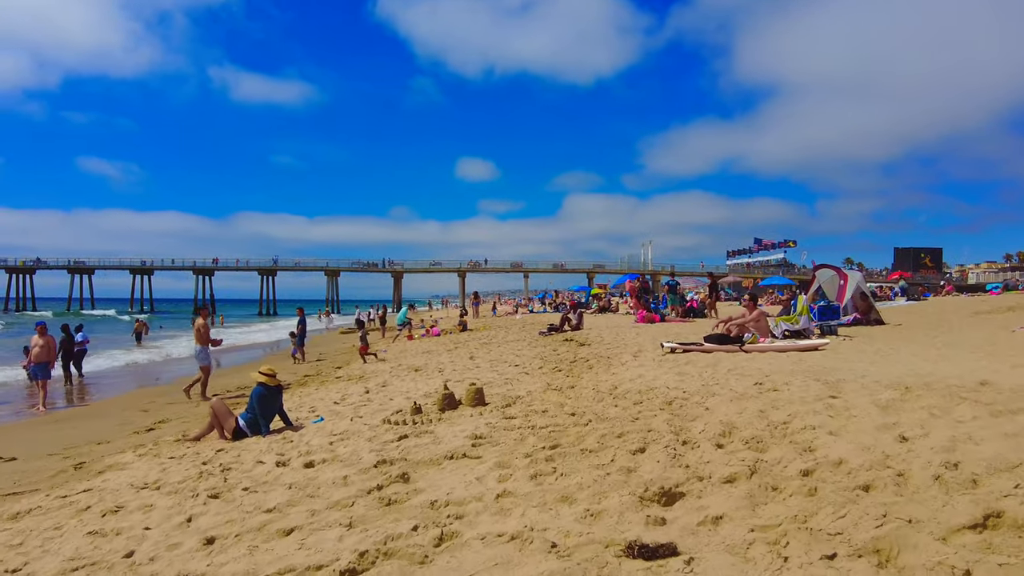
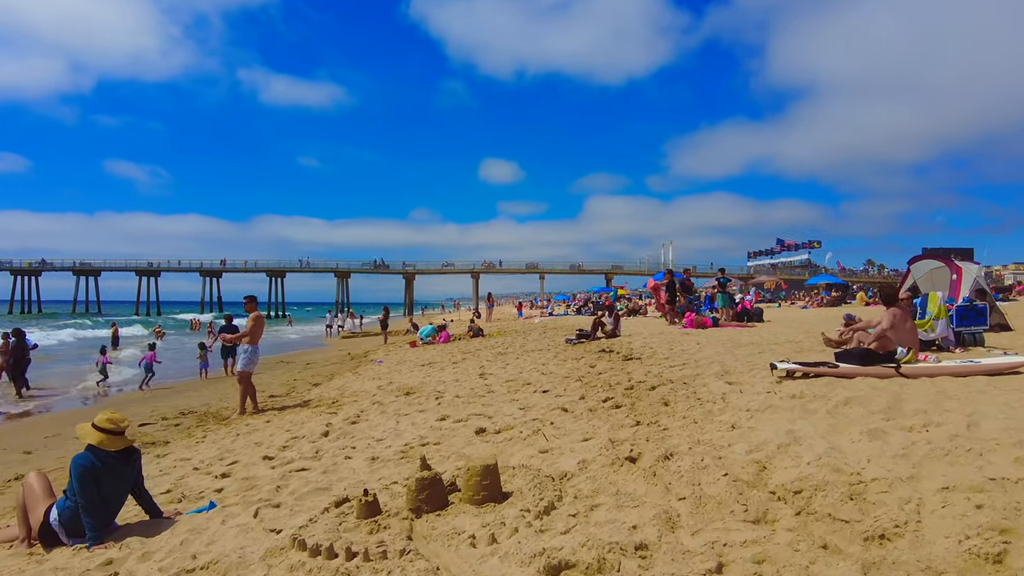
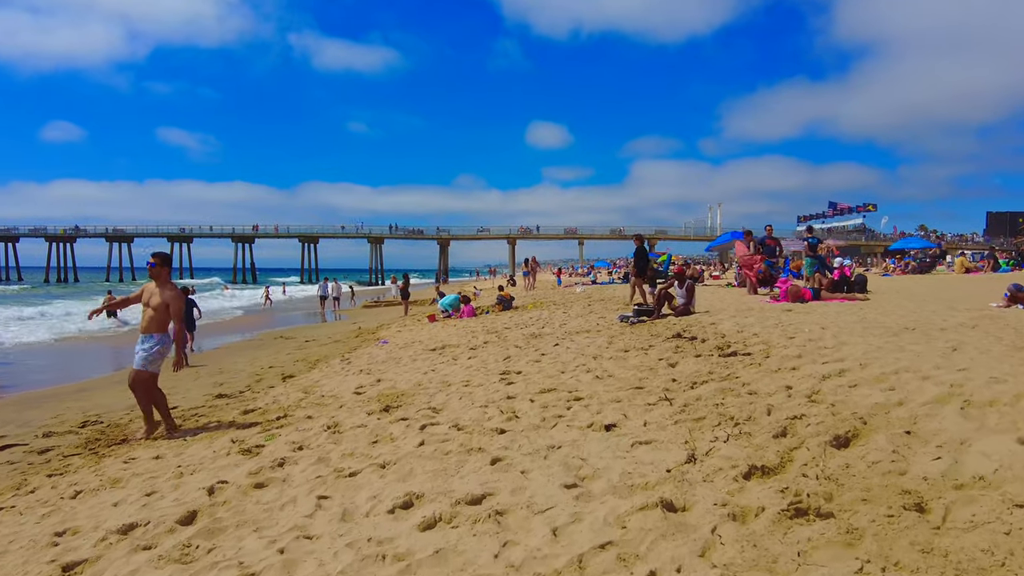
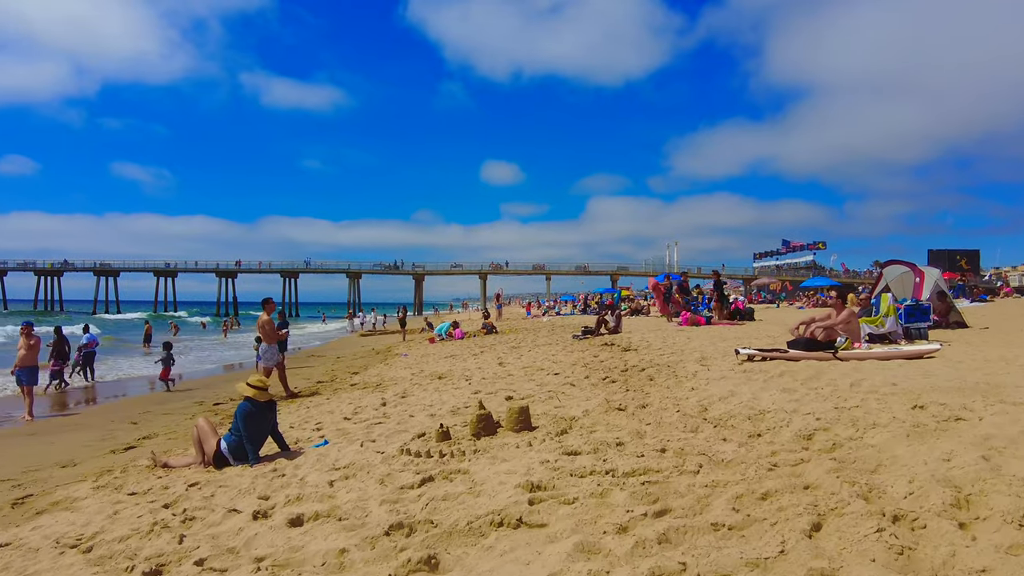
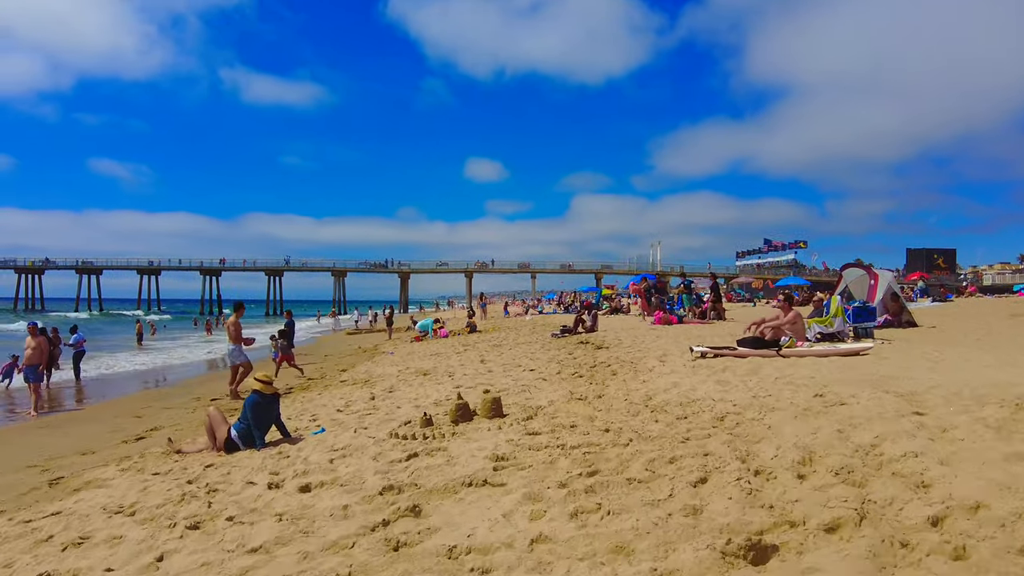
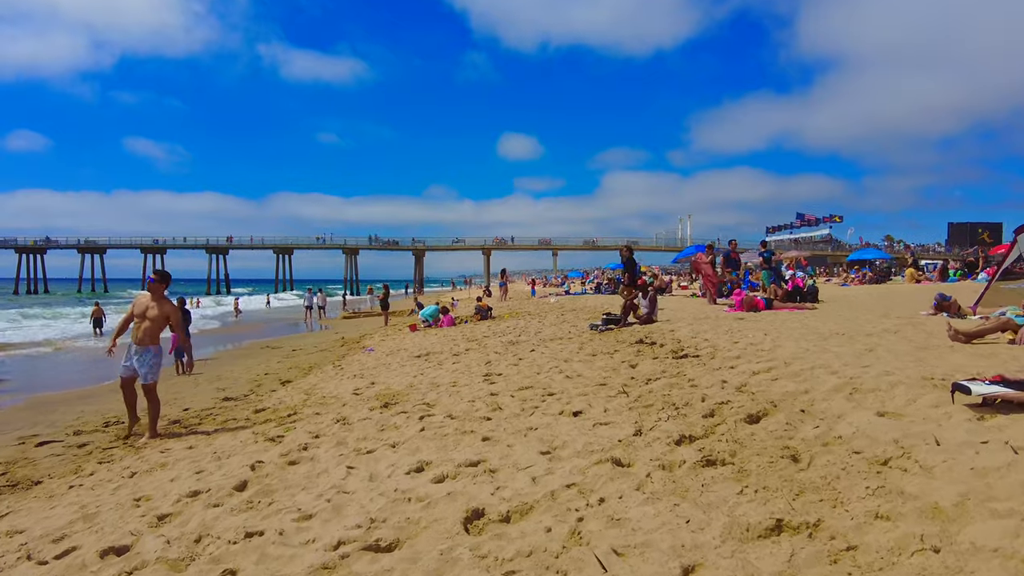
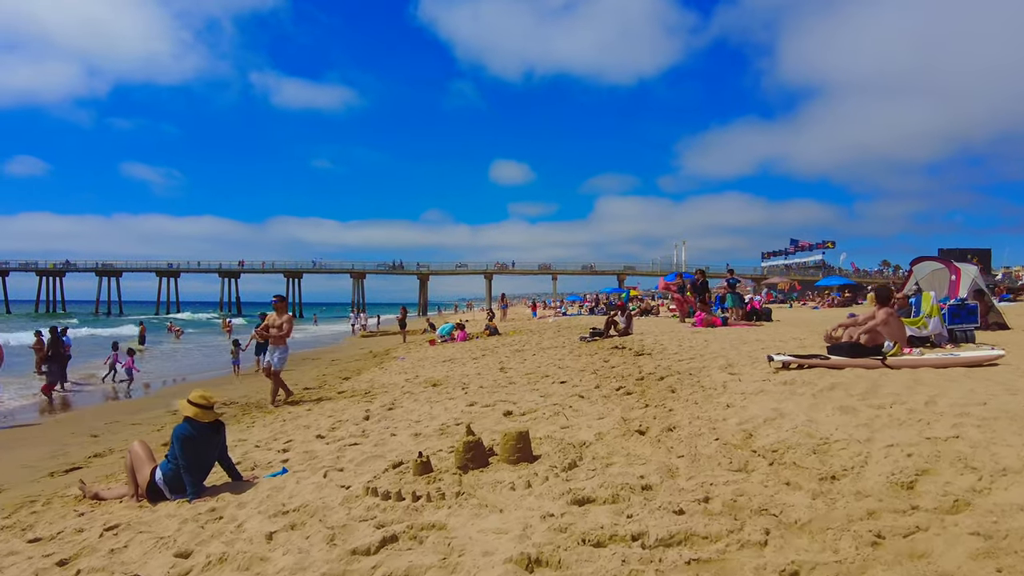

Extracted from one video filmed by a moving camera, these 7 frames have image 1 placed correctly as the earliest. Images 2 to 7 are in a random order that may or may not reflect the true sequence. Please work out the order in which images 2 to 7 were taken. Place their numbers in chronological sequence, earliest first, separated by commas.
5, 4, 7, 2, 6, 3
